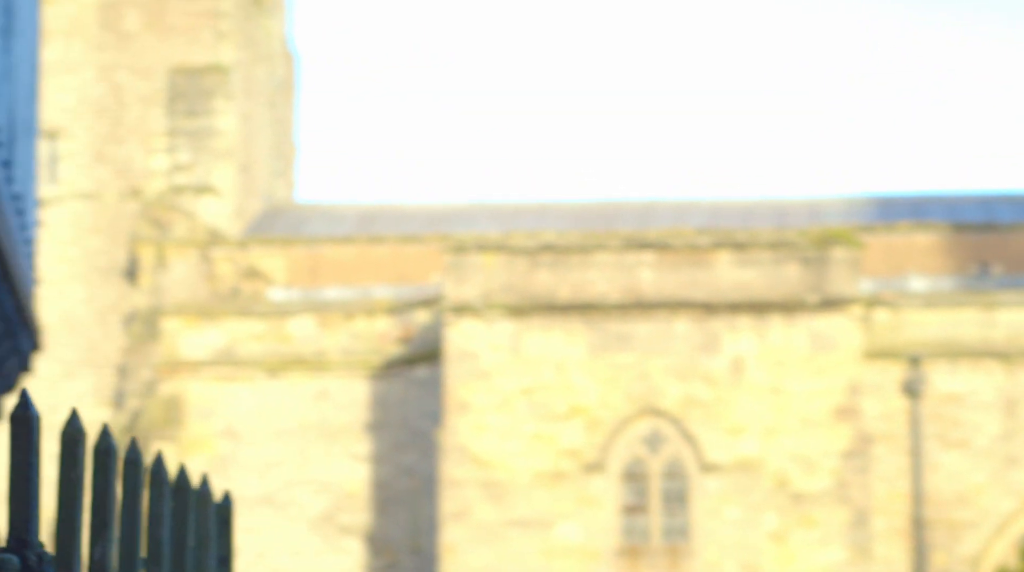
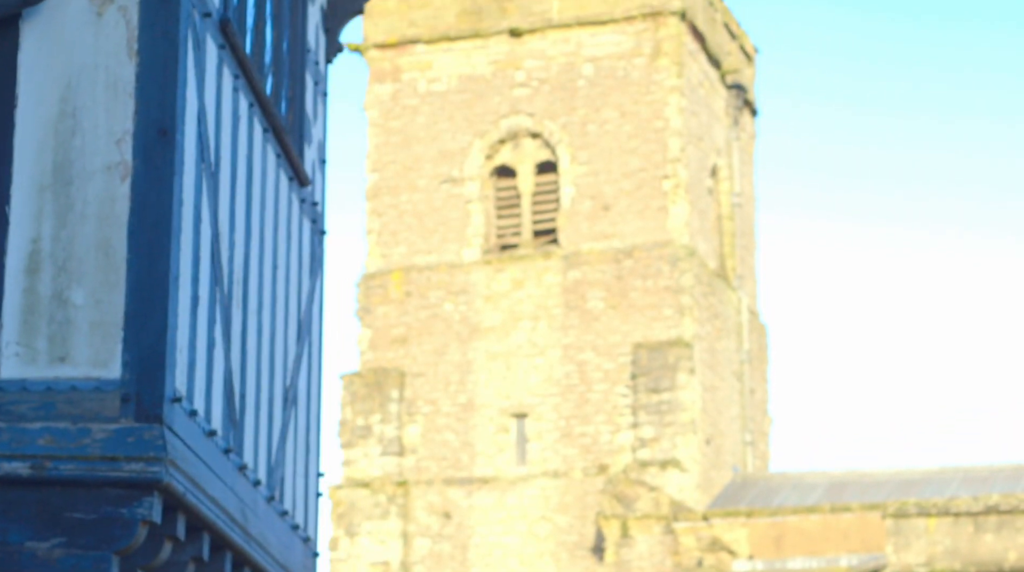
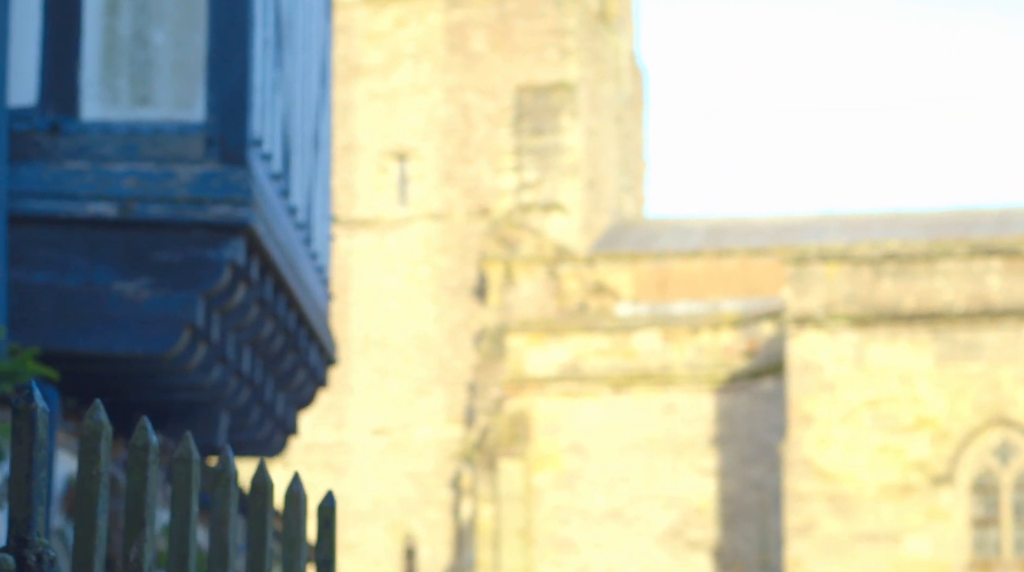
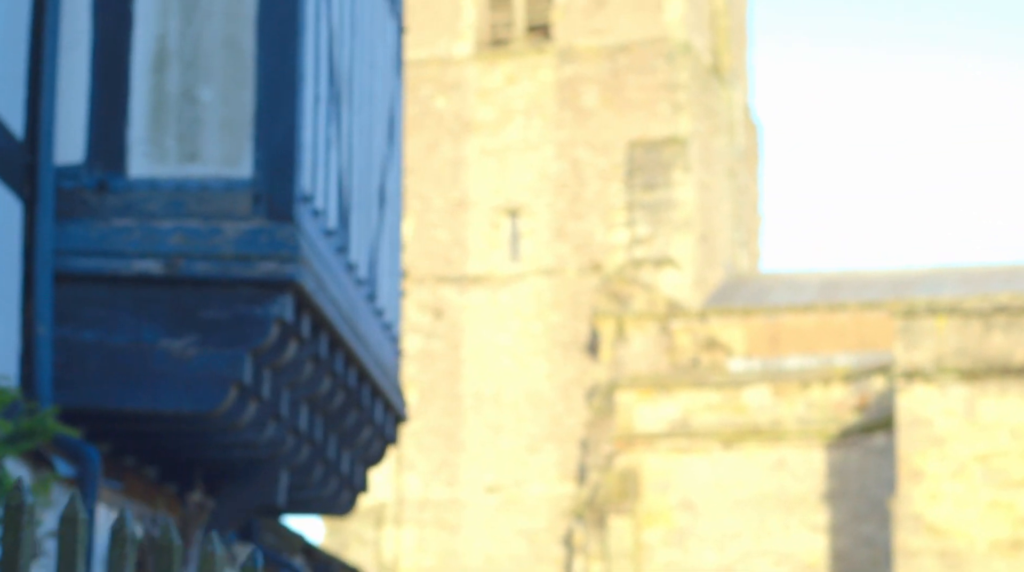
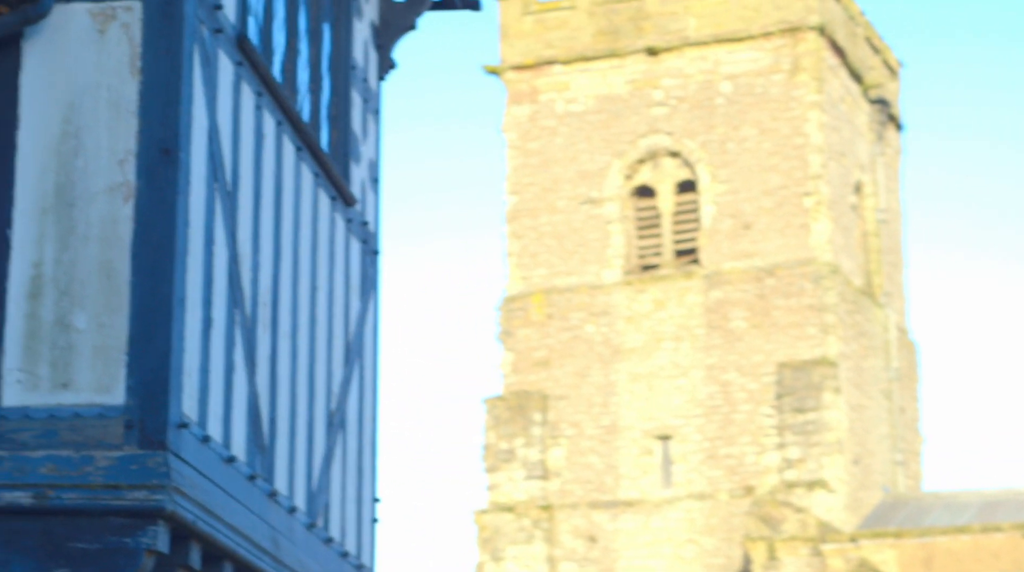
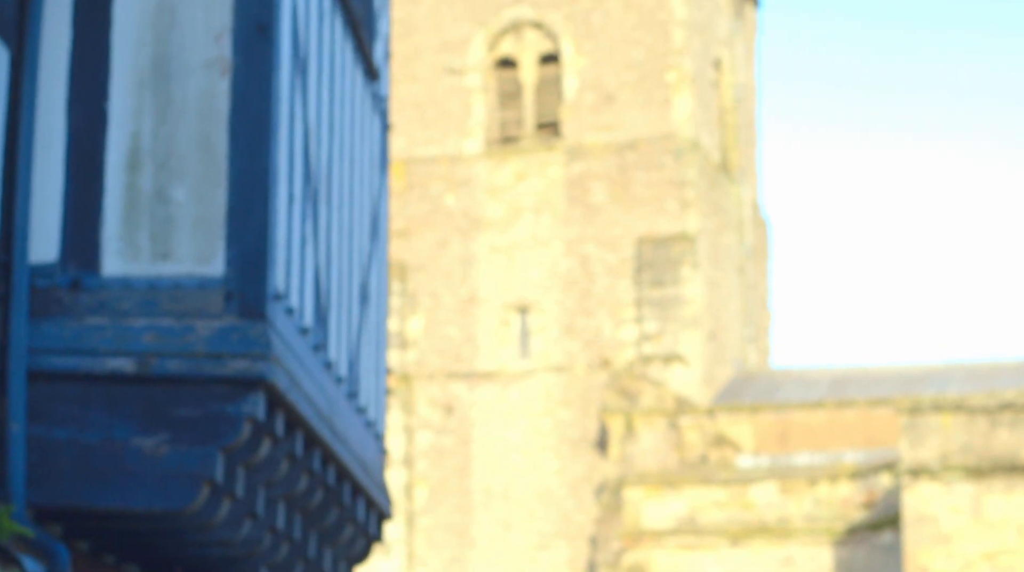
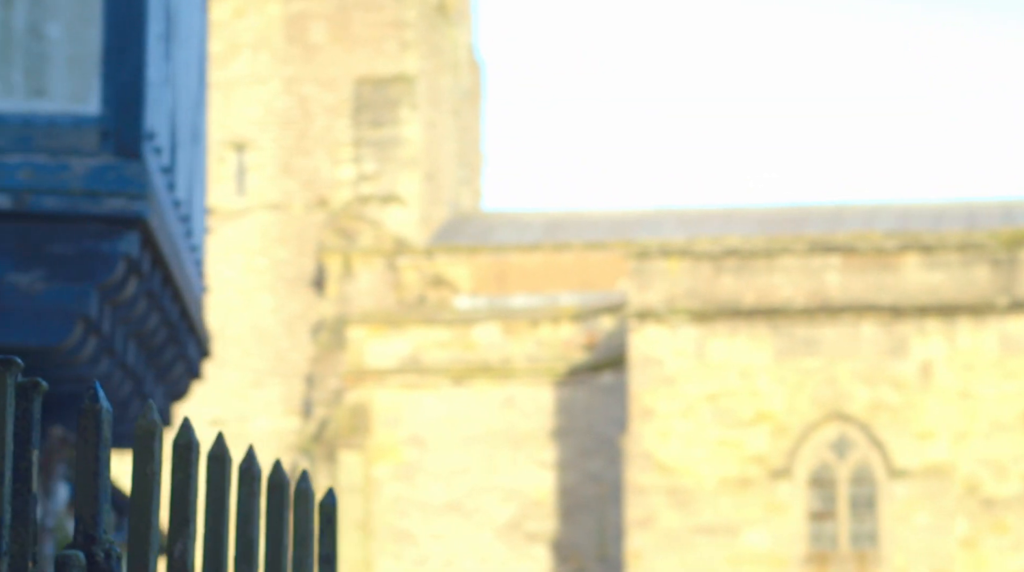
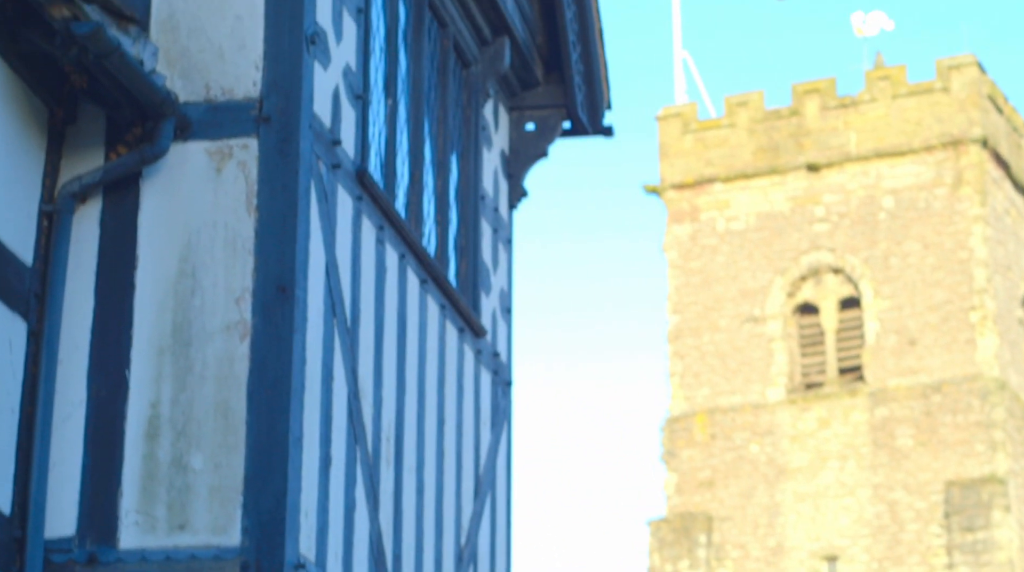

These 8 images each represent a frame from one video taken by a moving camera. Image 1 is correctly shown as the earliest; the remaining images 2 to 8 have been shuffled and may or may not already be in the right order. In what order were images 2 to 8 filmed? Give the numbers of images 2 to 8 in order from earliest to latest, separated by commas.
7, 3, 4, 6, 2, 5, 8
